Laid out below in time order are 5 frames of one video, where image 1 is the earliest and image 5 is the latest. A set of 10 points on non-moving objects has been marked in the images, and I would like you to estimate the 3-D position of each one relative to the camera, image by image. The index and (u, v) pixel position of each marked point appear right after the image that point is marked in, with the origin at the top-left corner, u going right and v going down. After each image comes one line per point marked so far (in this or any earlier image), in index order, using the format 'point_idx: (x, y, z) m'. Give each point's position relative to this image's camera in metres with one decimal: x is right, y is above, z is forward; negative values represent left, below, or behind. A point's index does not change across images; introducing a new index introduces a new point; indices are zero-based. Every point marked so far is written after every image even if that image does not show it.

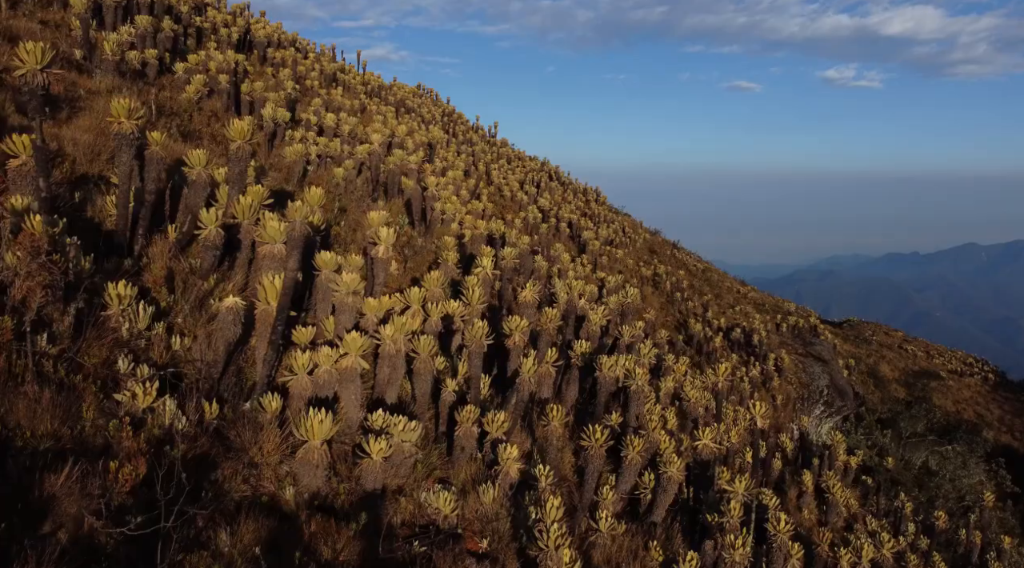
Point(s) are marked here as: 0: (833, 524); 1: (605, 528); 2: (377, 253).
0: (+5.1, -3.7, +11.0) m
1: (+0.8, -2.1, +6.2) m
2: (-1.4, +0.3, +6.7) m
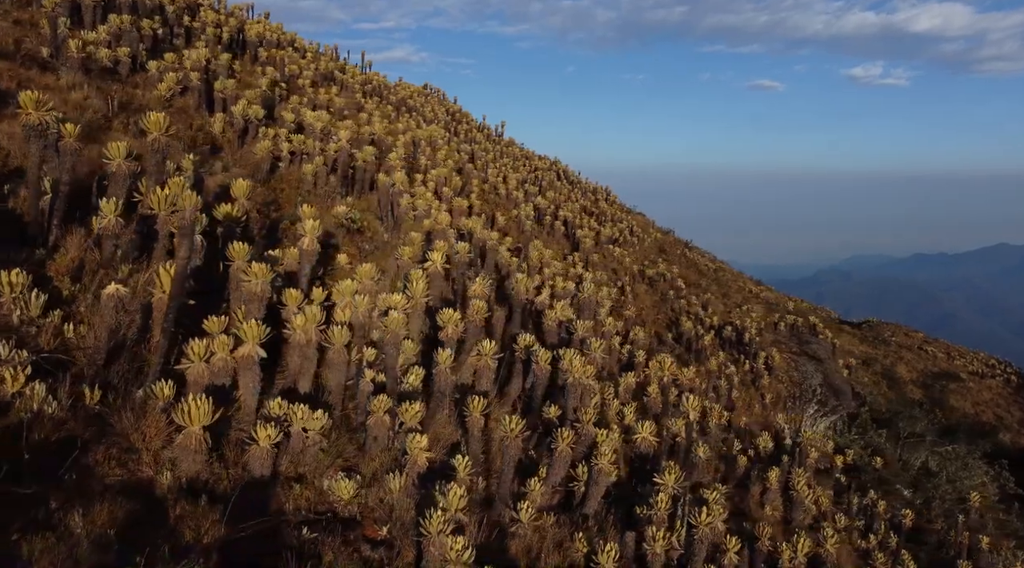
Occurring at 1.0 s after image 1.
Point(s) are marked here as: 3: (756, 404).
0: (+4.5, -3.7, +10.9) m
1: (+0.1, -2.1, +6.2) m
2: (-2.0, +0.4, +6.8) m
3: (+6.7, -3.3, +19.1) m
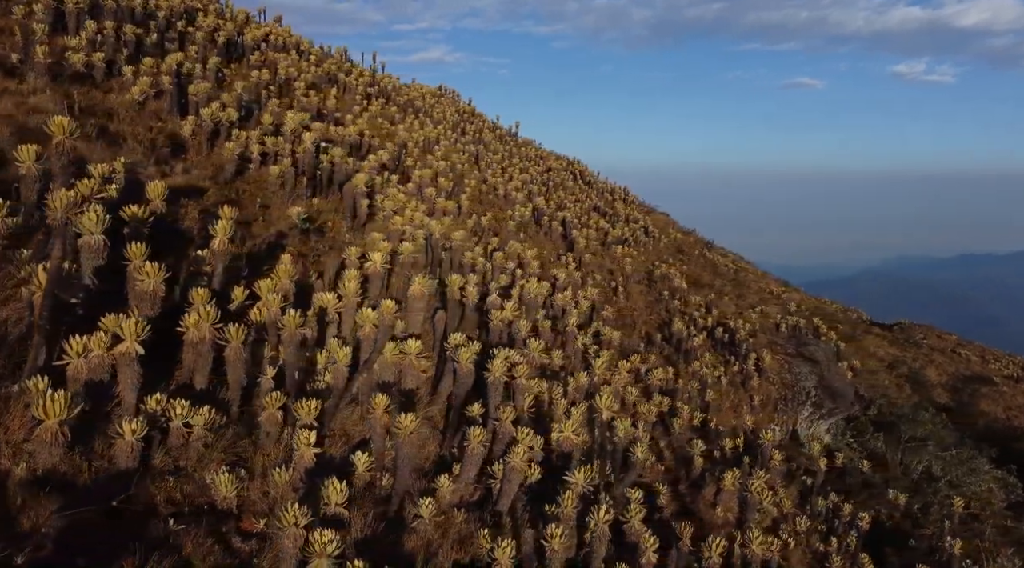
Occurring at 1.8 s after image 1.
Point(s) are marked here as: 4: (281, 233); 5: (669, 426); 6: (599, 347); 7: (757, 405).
0: (+3.7, -3.7, +10.9) m
1: (-0.8, -2.1, +6.3) m
2: (-2.9, +0.4, +6.9) m
3: (+6.2, -3.3, +18.9) m
4: (-3.4, +0.8, +10.5) m
5: (+2.8, -2.6, +12.7) m
6: (+1.8, -1.3, +14.4) m
7: (+6.8, -3.4, +19.5) m
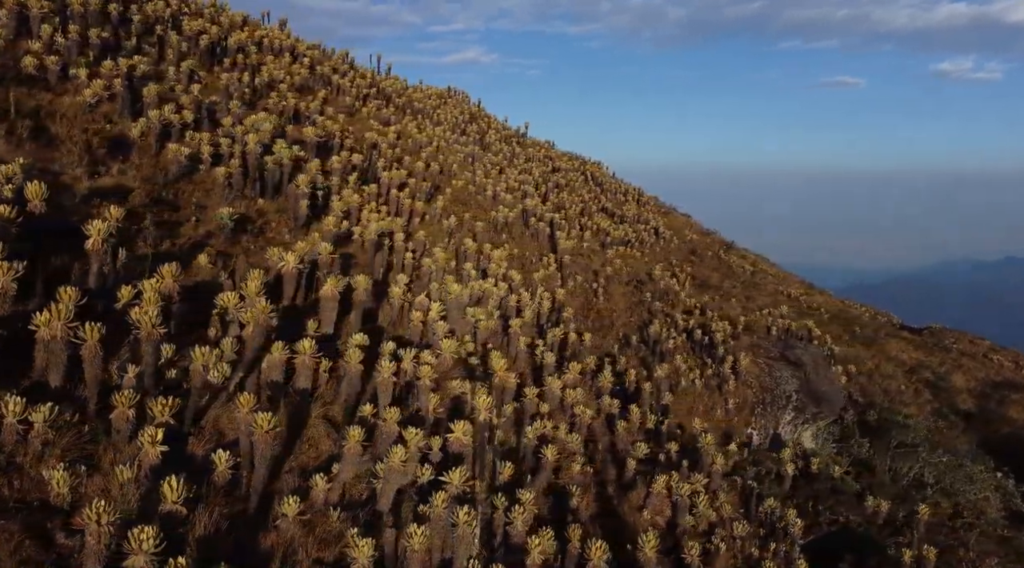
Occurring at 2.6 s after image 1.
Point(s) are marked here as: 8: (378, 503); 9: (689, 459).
0: (+2.6, -3.7, +10.7) m
1: (-2.0, -2.1, +6.3) m
2: (-4.1, +0.4, +7.0) m
3: (+5.4, -3.3, +18.7) m
4: (-4.6, +0.8, +10.6) m
5: (+1.8, -2.6, +12.6) m
6: (+0.8, -1.3, +14.4) m
7: (+6.0, -3.4, +19.3) m
8: (-1.4, -2.2, +7.1) m
9: (+3.1, -3.2, +12.6) m
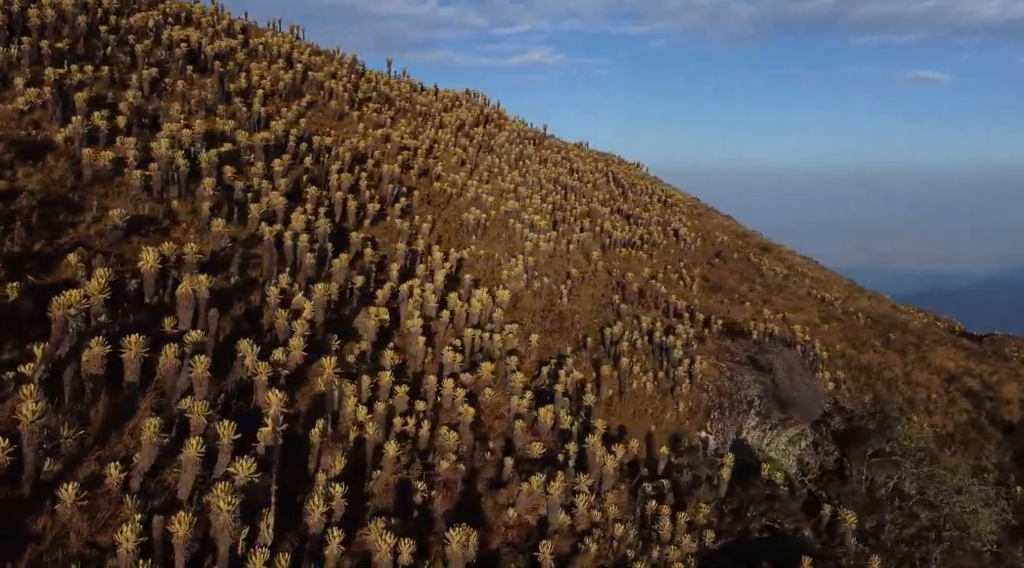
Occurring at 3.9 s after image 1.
0: (+0.6, -3.7, +10.8) m
1: (-4.3, -2.0, +6.7) m
2: (-6.3, +0.4, +7.5) m
3: (+3.8, -3.4, +18.6) m
4: (-6.5, +0.8, +11.1) m
5: (-0.1, -2.7, +12.7) m
6: (-1.0, -1.3, +14.6) m
7: (+4.5, -3.5, +19.1) m
8: (-3.6, -2.2, +7.4) m
9: (+1.2, -3.2, +12.6) m
